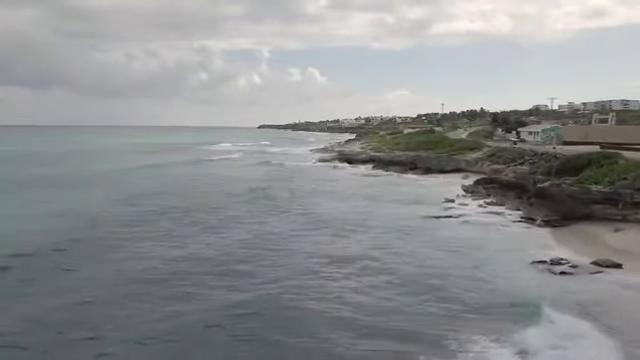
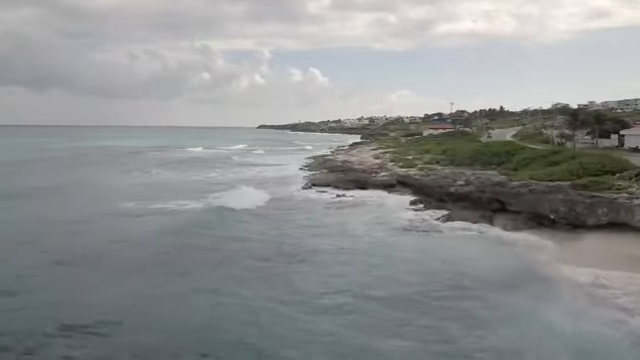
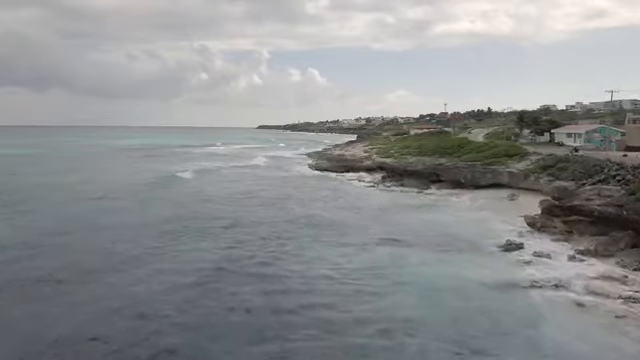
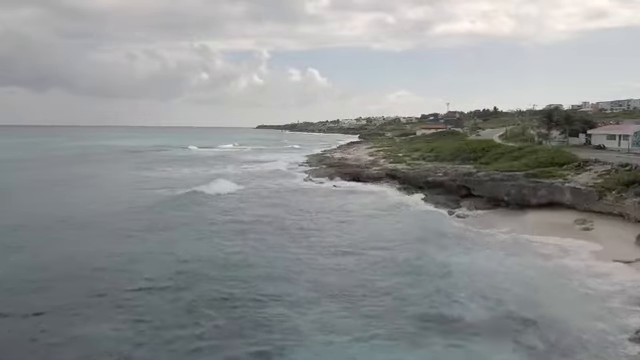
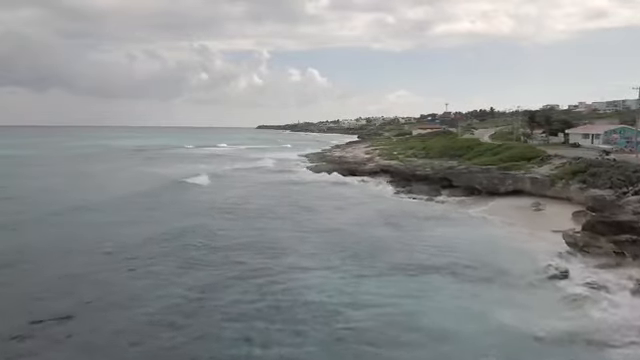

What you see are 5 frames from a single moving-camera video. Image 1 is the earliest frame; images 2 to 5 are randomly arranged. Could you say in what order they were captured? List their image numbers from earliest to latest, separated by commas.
3, 5, 4, 2
